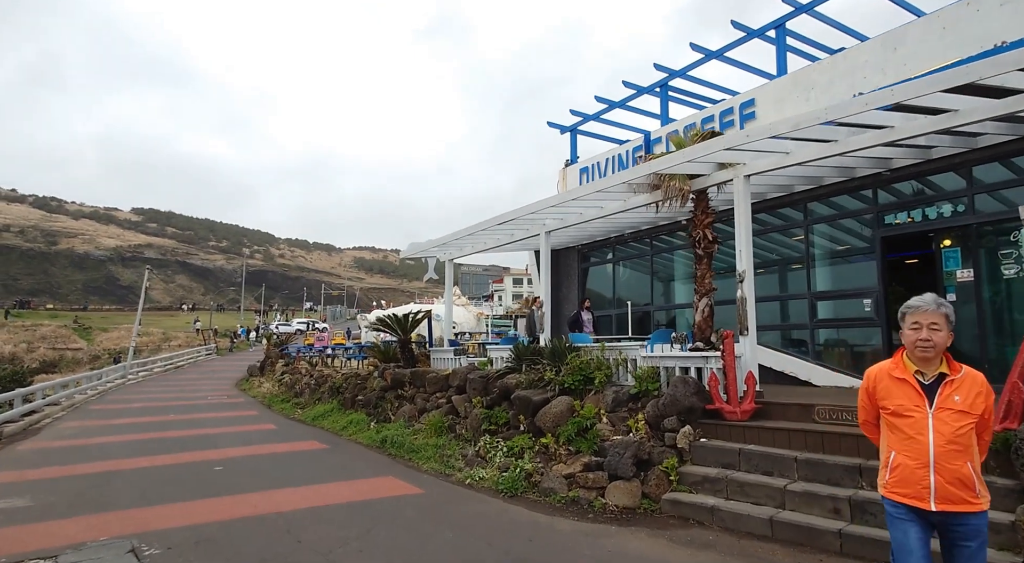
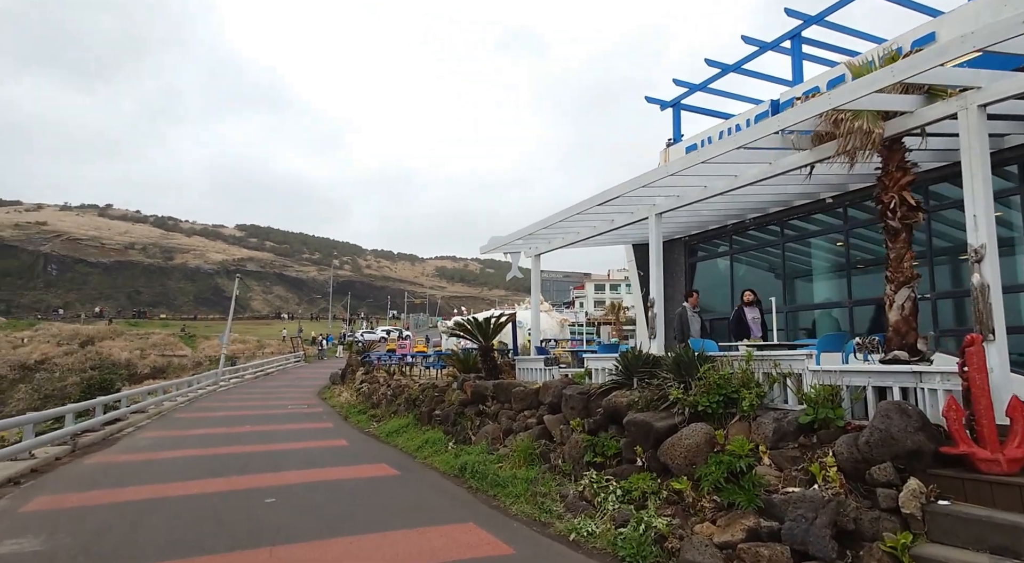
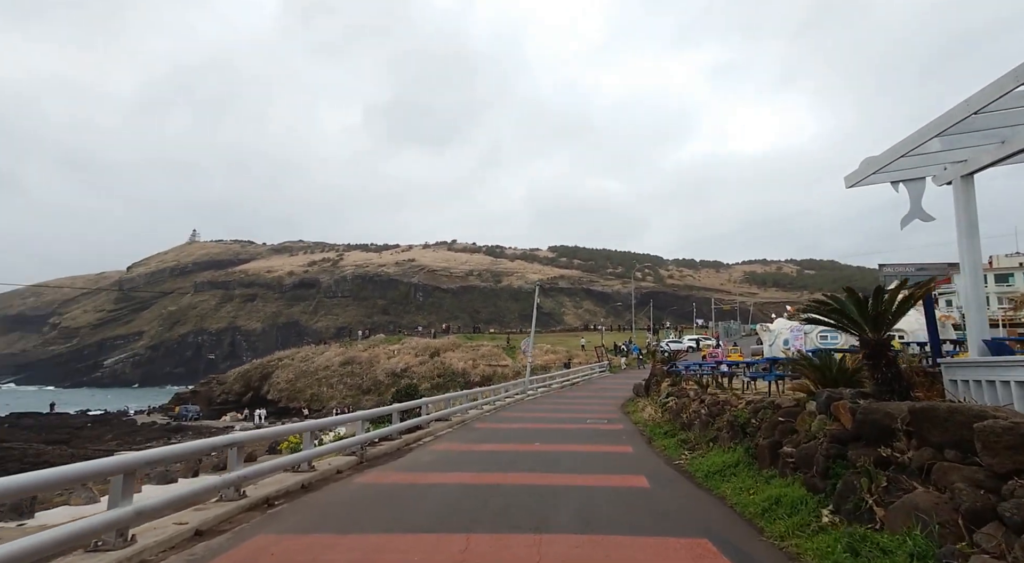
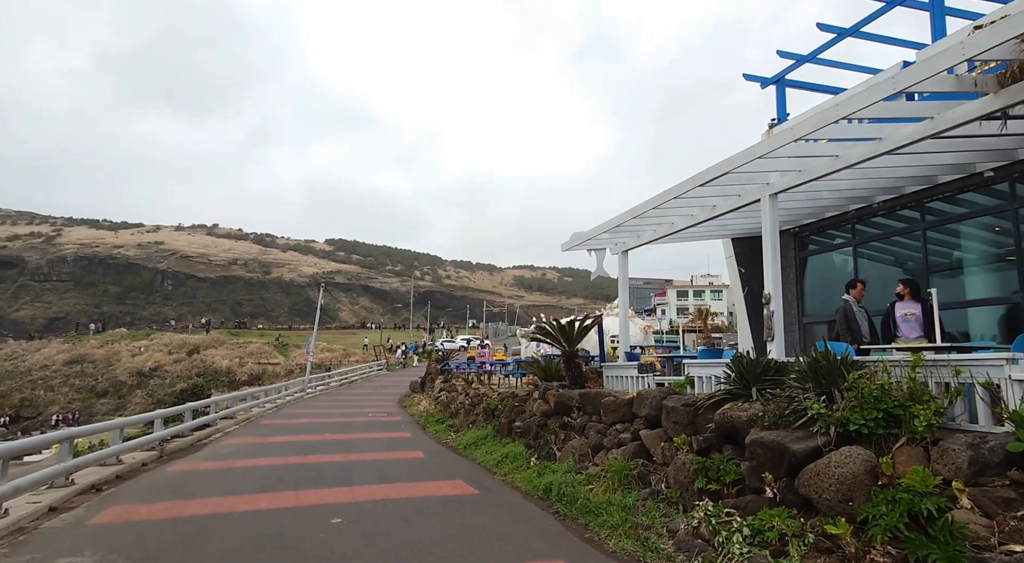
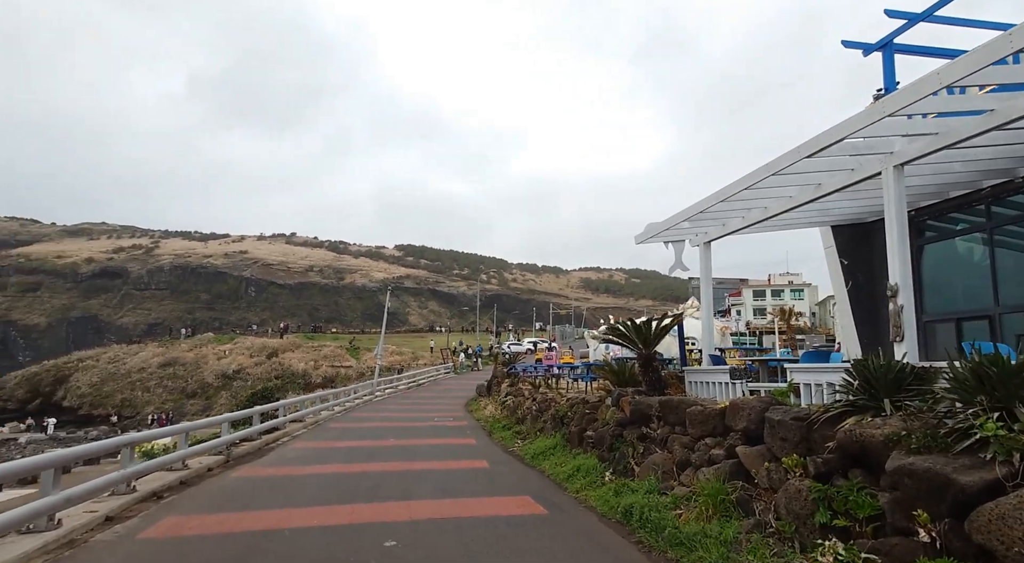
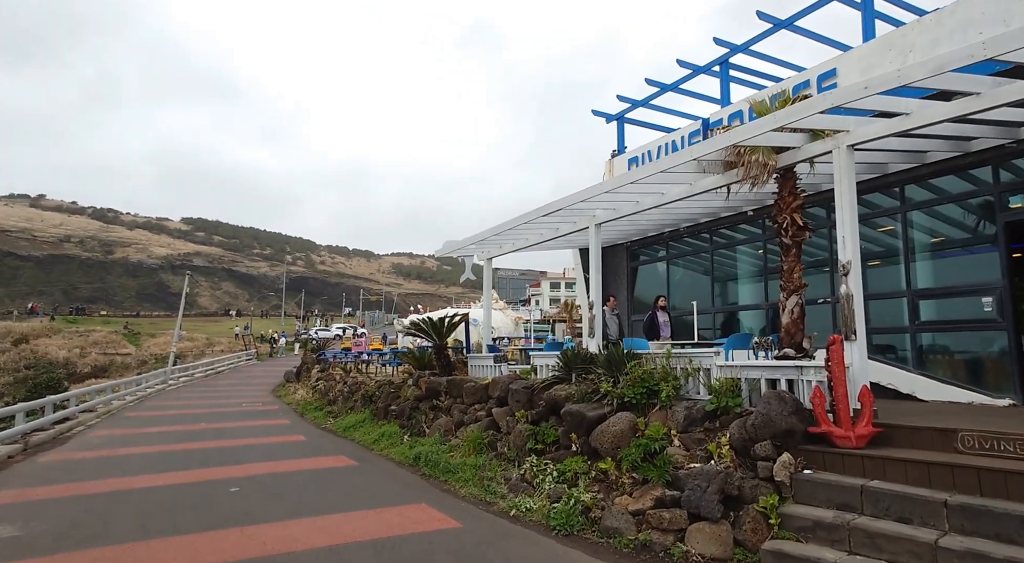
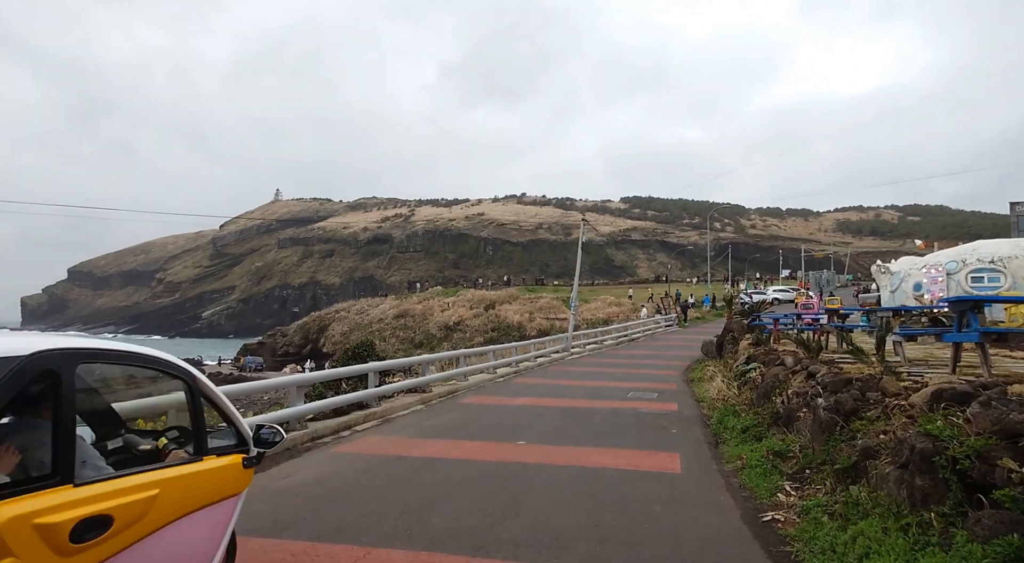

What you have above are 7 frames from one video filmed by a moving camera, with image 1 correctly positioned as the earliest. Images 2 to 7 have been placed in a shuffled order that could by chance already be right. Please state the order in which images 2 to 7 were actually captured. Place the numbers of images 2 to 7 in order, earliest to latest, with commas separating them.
6, 2, 4, 5, 3, 7
